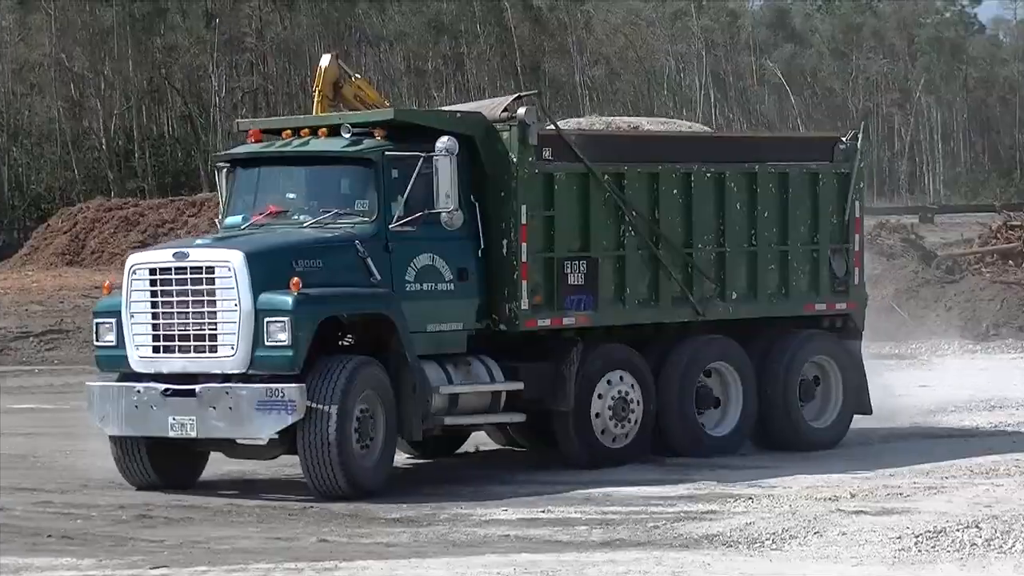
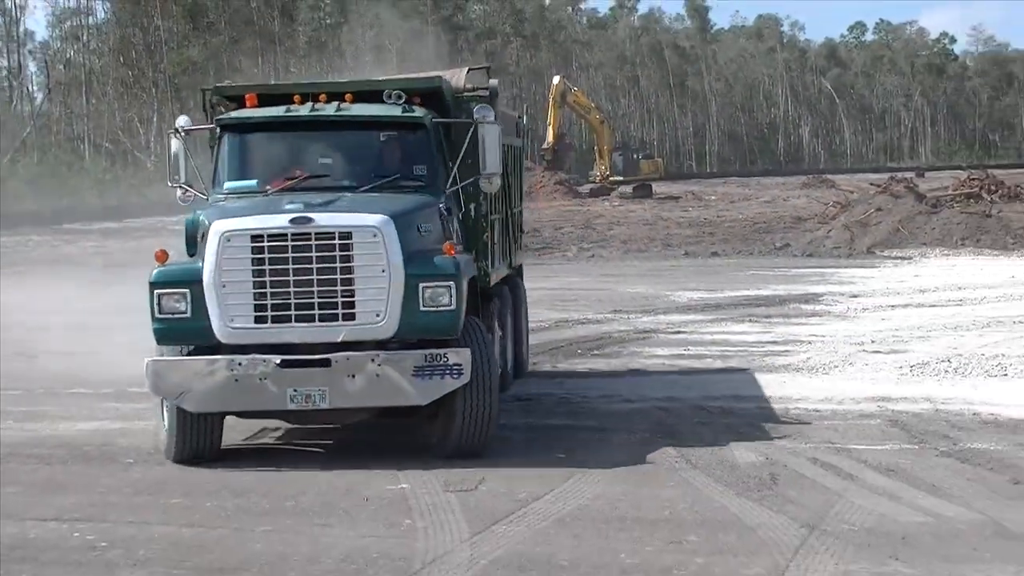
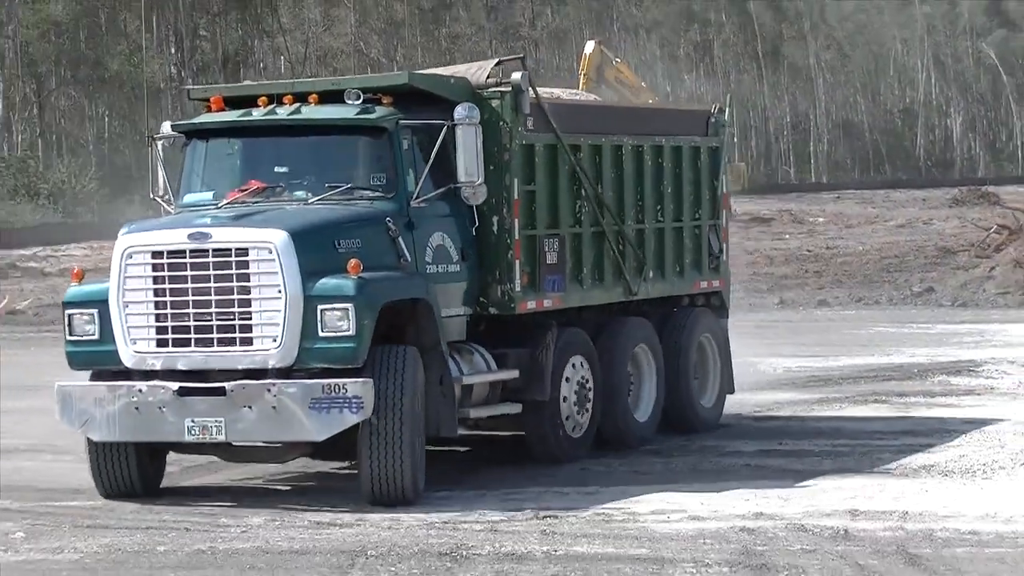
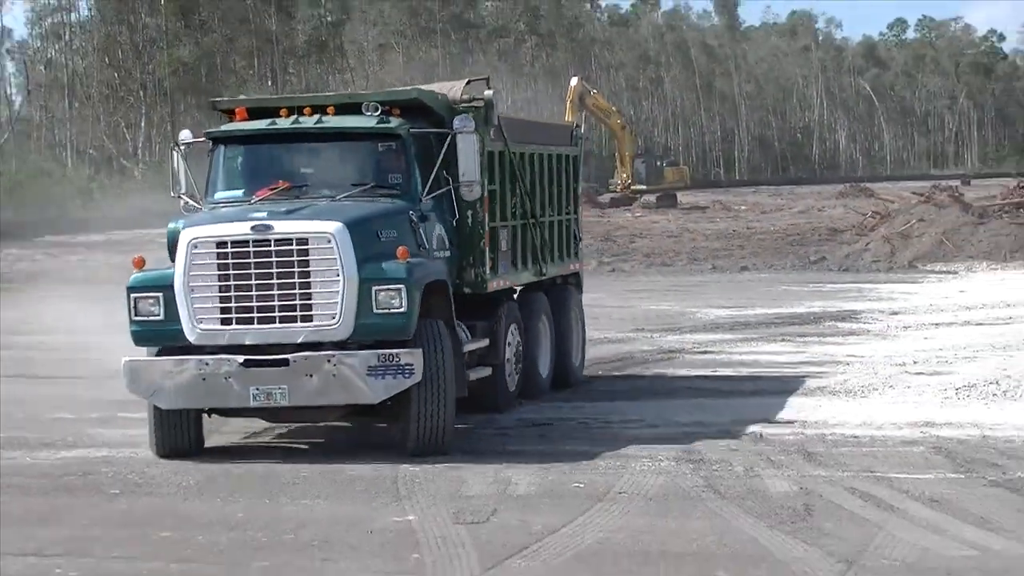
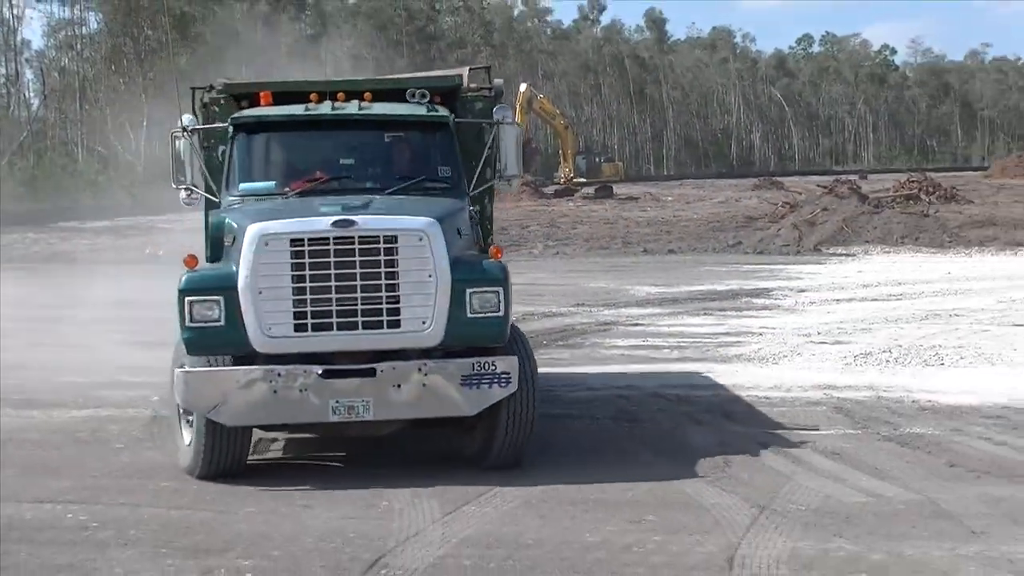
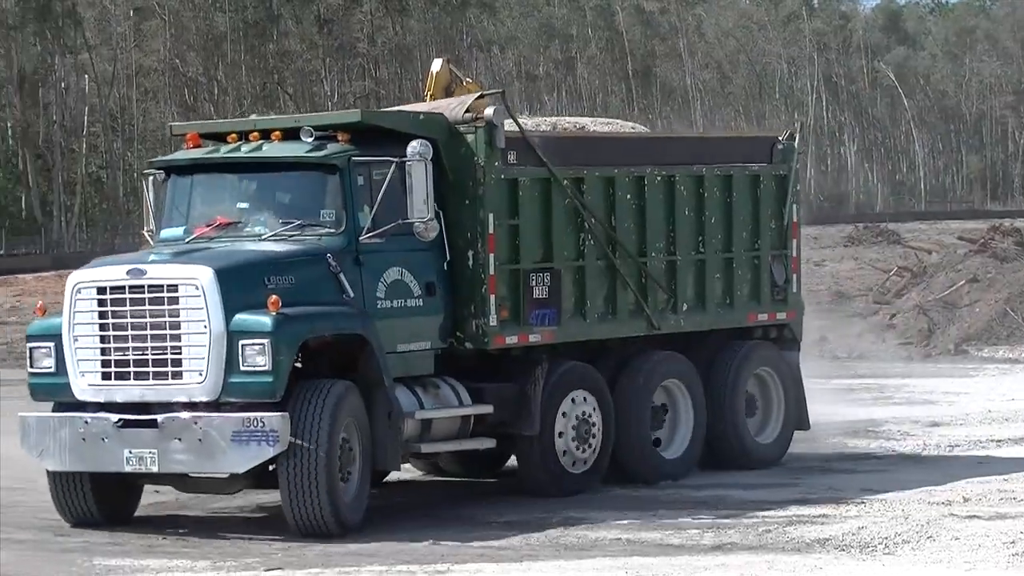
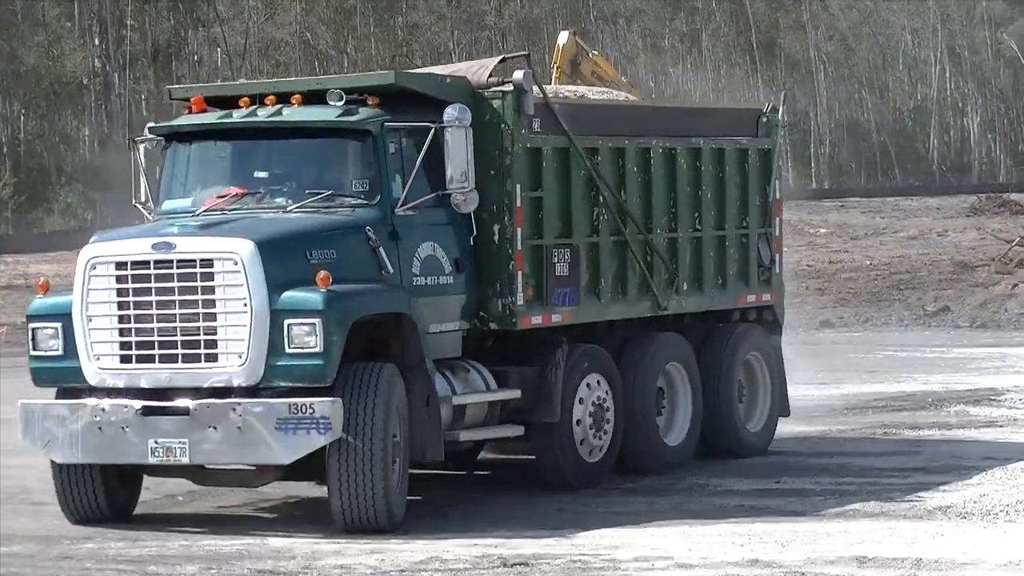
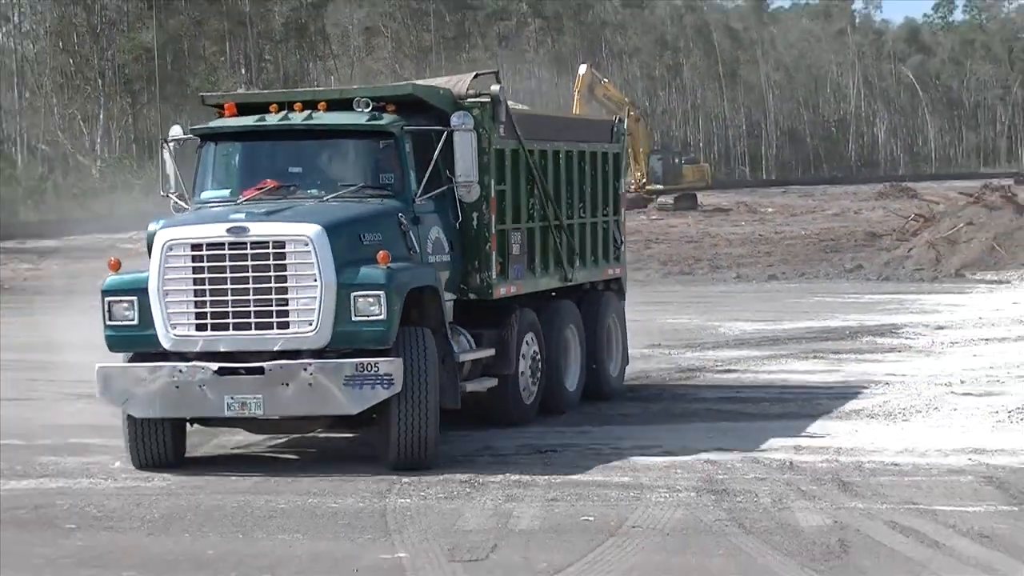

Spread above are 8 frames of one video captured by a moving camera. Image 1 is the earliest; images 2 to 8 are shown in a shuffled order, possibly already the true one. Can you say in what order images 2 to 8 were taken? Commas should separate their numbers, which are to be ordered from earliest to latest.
6, 7, 3, 8, 4, 2, 5
